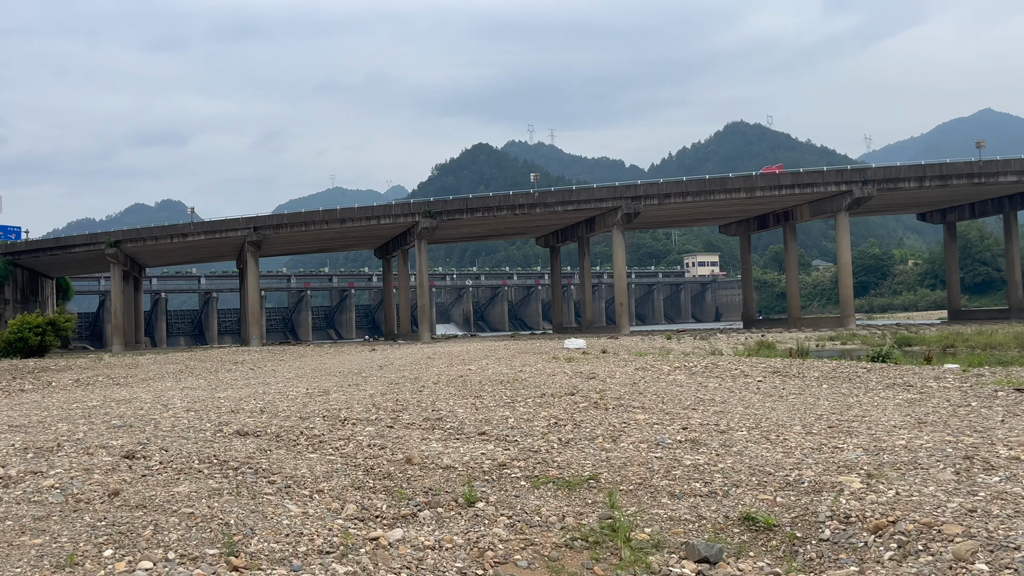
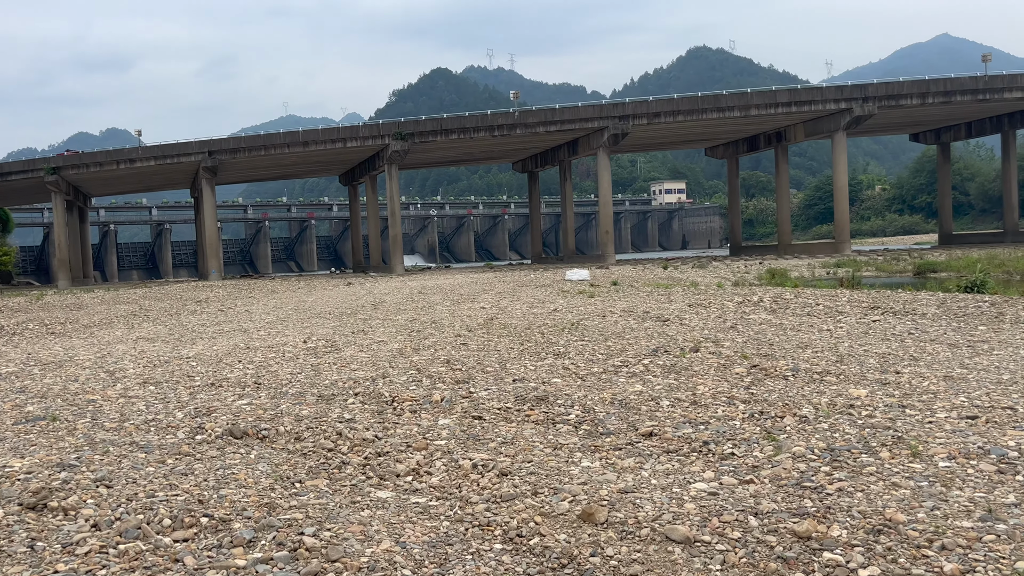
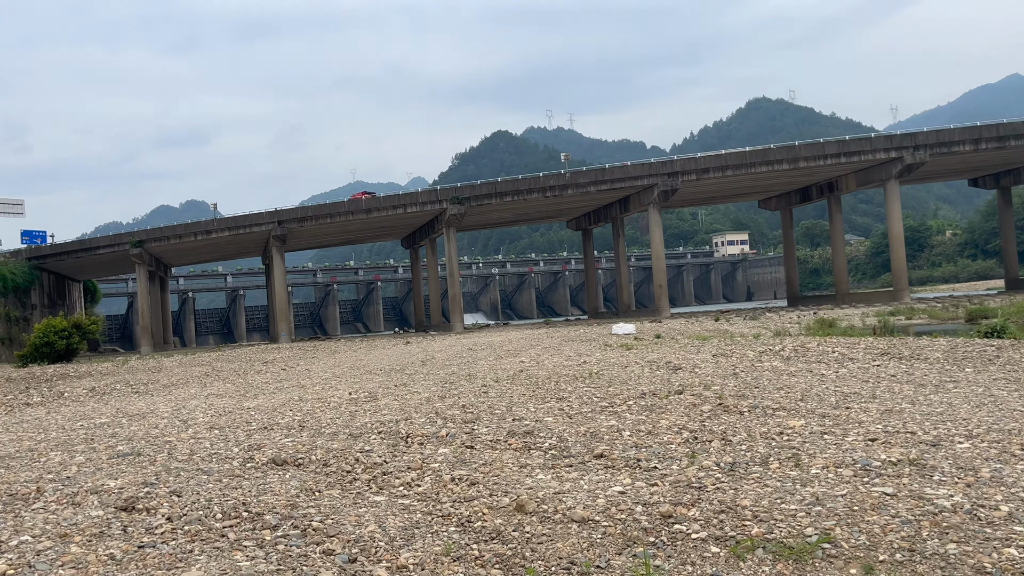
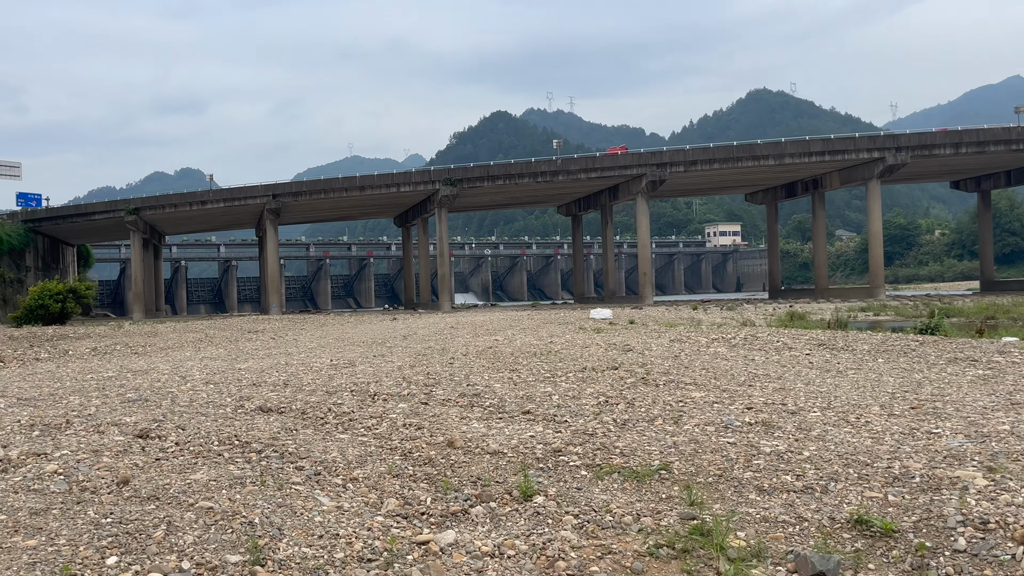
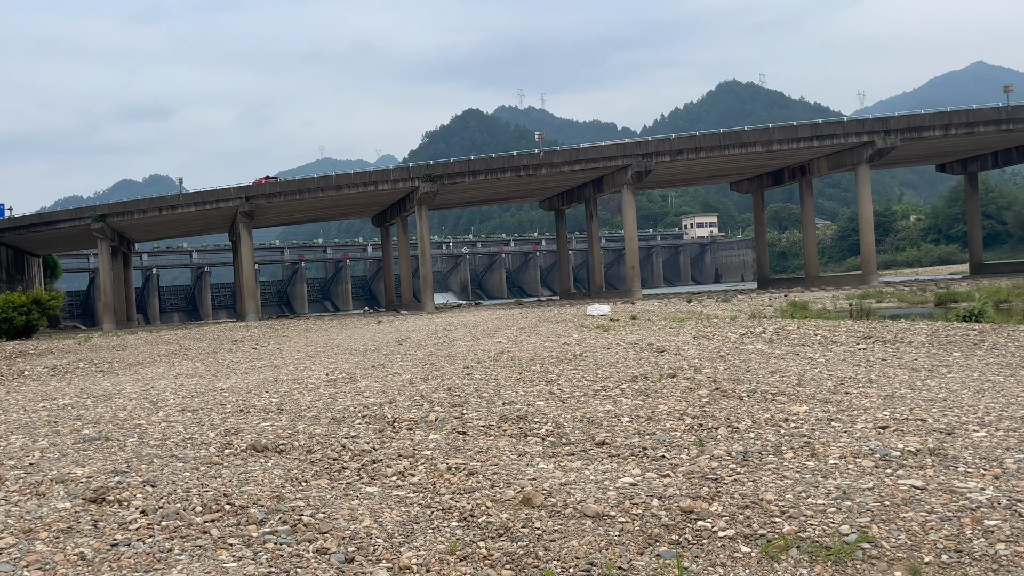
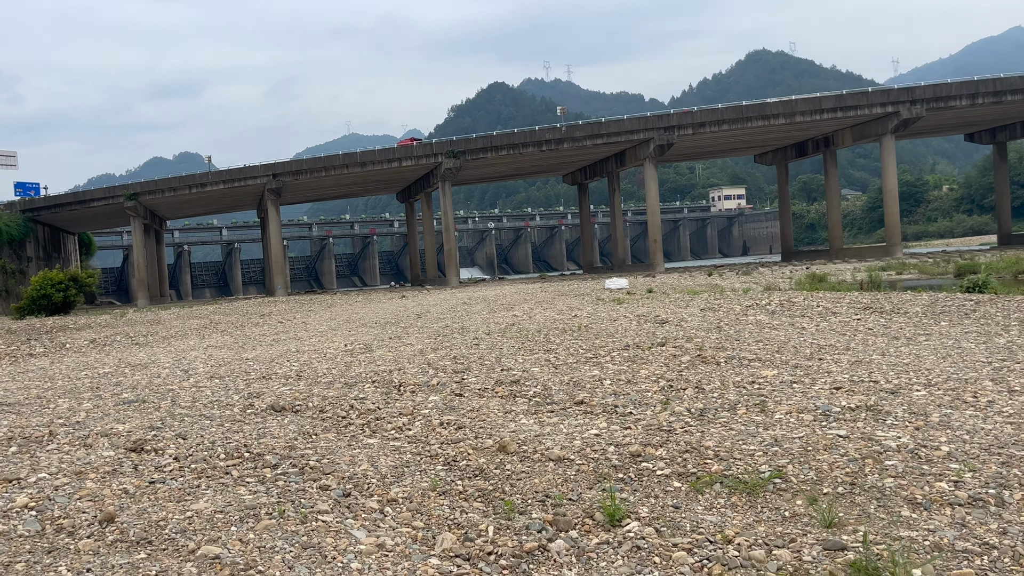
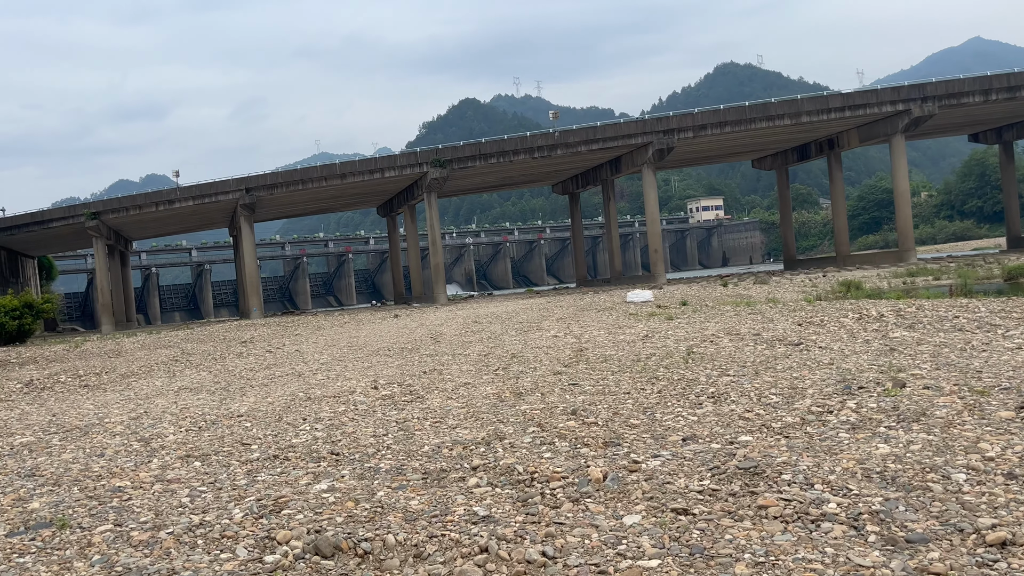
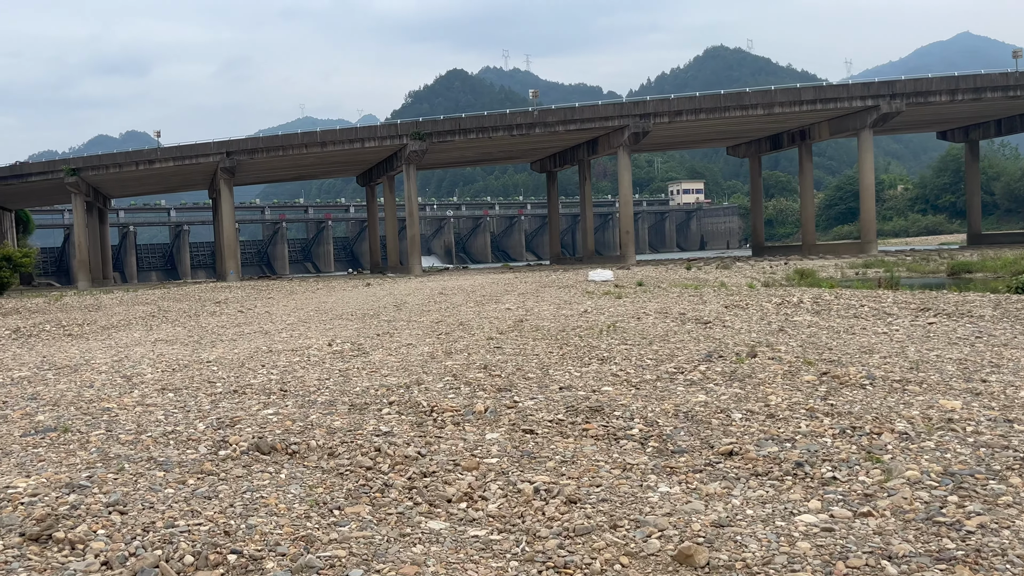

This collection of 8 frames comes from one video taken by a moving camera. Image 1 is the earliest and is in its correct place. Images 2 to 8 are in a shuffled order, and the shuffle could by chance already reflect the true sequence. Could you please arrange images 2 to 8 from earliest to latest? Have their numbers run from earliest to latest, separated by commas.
4, 6, 3, 5, 2, 8, 7
